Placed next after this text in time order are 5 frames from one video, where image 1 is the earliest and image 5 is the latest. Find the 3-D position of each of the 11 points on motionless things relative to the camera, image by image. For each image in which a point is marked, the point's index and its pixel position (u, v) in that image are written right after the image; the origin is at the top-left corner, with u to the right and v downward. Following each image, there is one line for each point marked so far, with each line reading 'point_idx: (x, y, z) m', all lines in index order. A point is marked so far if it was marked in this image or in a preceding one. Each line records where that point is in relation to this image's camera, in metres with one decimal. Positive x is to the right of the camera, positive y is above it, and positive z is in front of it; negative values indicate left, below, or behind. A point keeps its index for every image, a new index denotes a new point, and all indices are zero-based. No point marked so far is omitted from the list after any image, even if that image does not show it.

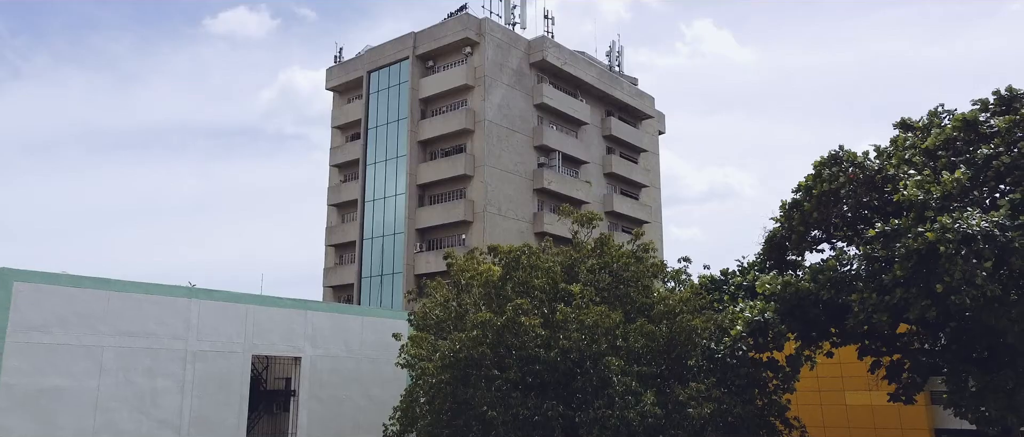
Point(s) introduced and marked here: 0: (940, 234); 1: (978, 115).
0: (+8.3, -0.4, +15.1) m
1: (+10.5, +2.3, +17.6) m
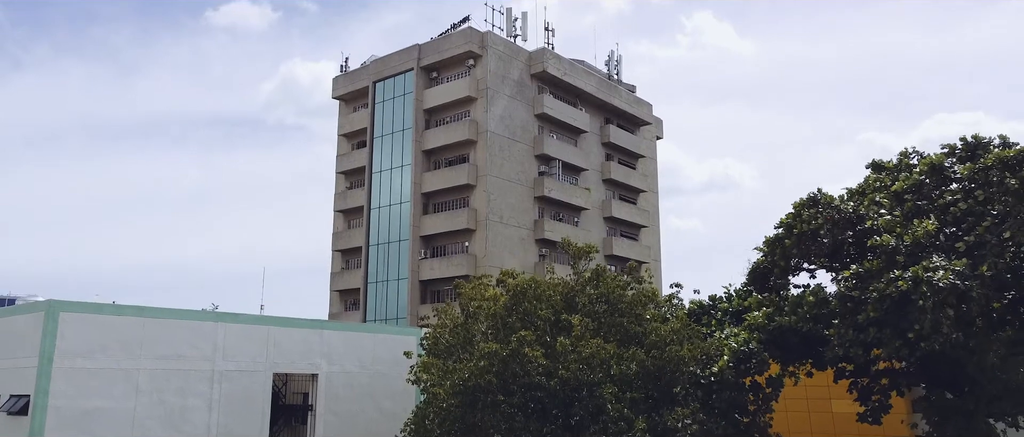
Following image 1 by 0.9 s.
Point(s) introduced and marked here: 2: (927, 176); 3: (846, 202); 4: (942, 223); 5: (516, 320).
0: (+8.4, -1.4, +16.7) m
1: (+10.6, +1.4, +19.2) m
2: (+10.2, +1.1, +19.2) m
3: (+8.5, +0.4, +19.9) m
4: (+10.1, -0.1, +18.4) m
5: (+0.1, -2.6, +20.0) m
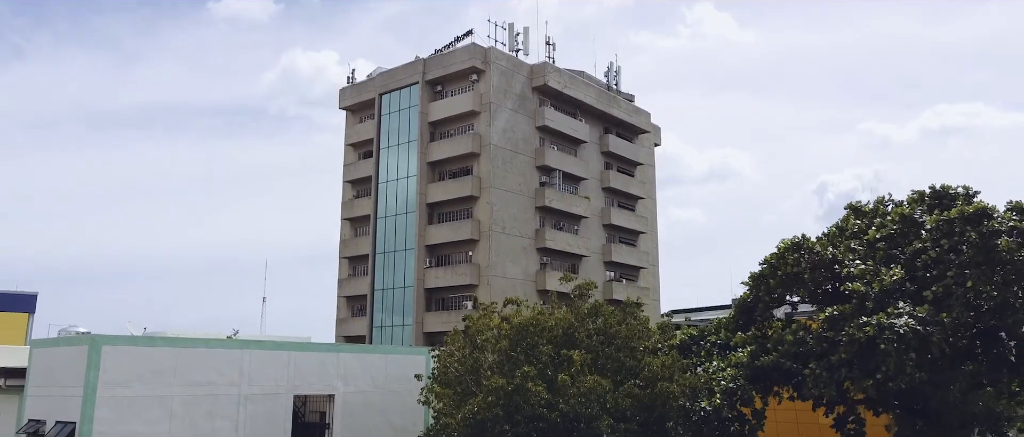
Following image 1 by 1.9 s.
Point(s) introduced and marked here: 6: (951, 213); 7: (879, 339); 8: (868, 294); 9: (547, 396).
0: (+8.6, -2.6, +18.5) m
1: (+10.8, +0.2, +21.0) m
2: (+10.4, -0.1, +21.0) m
3: (+8.7, -0.8, +21.7) m
4: (+10.2, -1.3, +20.2) m
5: (+0.3, -3.8, +21.9) m
6: (+11.1, +0.1, +19.8) m
7: (+8.7, -2.9, +18.4) m
8: (+8.9, -1.9, +19.6) m
9: (+0.9, -4.5, +20.0) m
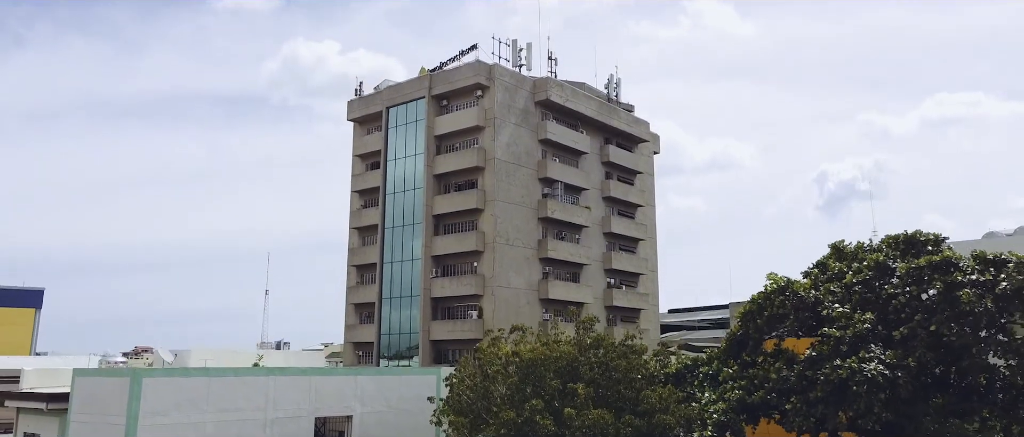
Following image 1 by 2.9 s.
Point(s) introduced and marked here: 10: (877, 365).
0: (+8.8, -4.0, +20.4) m
1: (+11.0, -1.1, +22.8) m
2: (+10.6, -1.5, +22.8) m
3: (+8.9, -2.1, +23.5) m
4: (+10.5, -2.7, +22.0) m
5: (+0.5, -5.1, +23.7) m
6: (+11.3, -1.2, +21.6) m
7: (+8.9, -4.2, +20.3) m
8: (+9.1, -3.2, +21.5) m
9: (+1.1, -5.9, +21.9) m
10: (+9.5, -3.8, +20.2) m
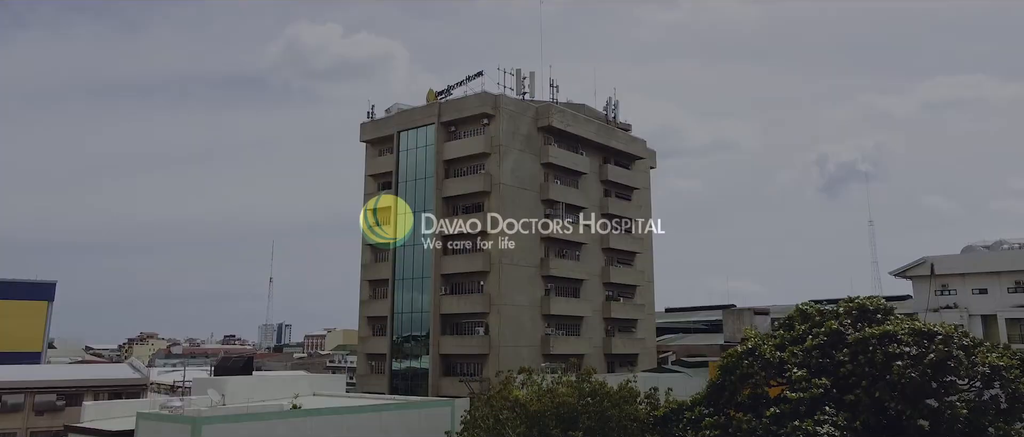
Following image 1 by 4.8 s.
0: (+9.1, -6.6, +24.1) m
1: (+11.3, -3.6, +26.4) m
2: (+10.9, -4.0, +26.5) m
3: (+9.2, -4.6, +27.2) m
4: (+10.8, -5.2, +25.7) m
5: (+0.8, -7.6, +27.5) m
6: (+11.6, -3.7, +25.2) m
7: (+9.2, -6.8, +24.0) m
8: (+9.4, -5.8, +25.1) m
9: (+1.4, -8.4, +25.7) m
10: (+9.8, -6.4, +23.9) m
